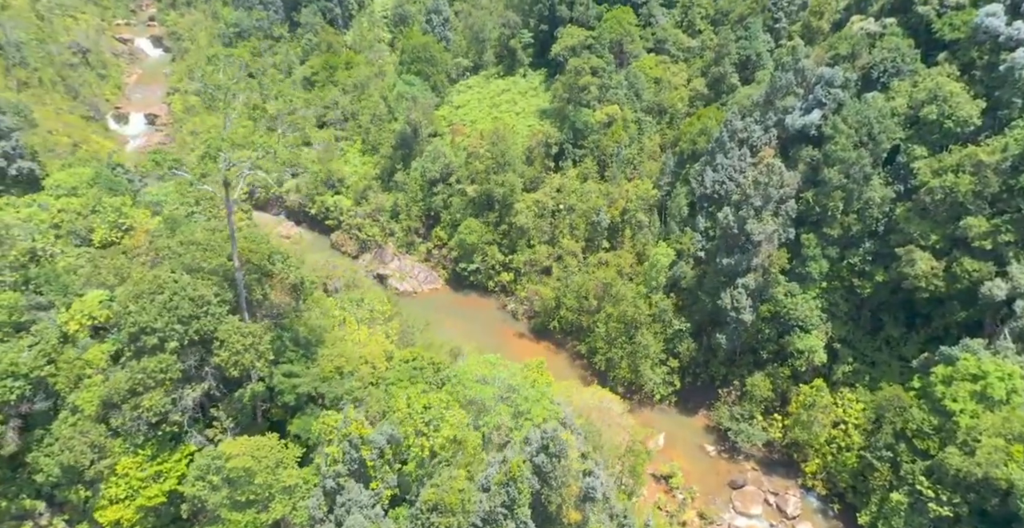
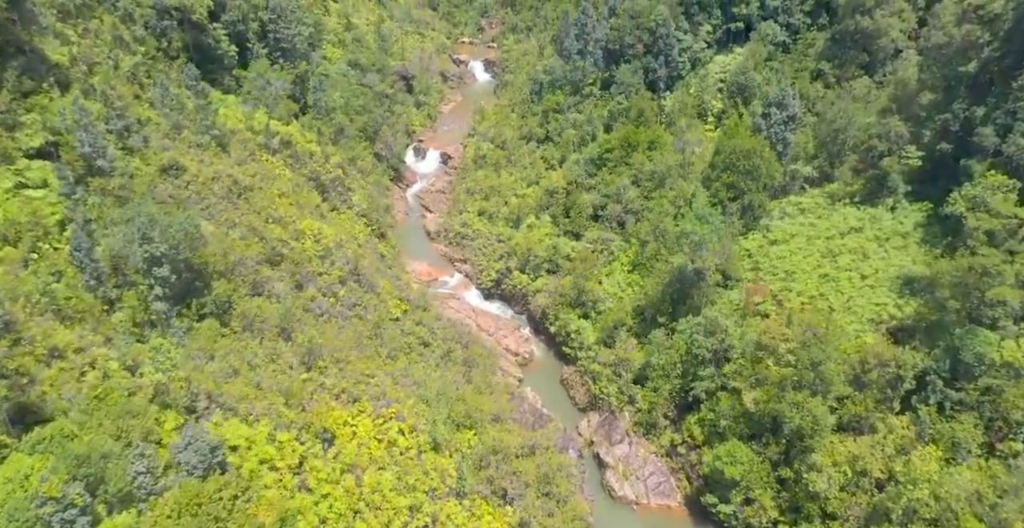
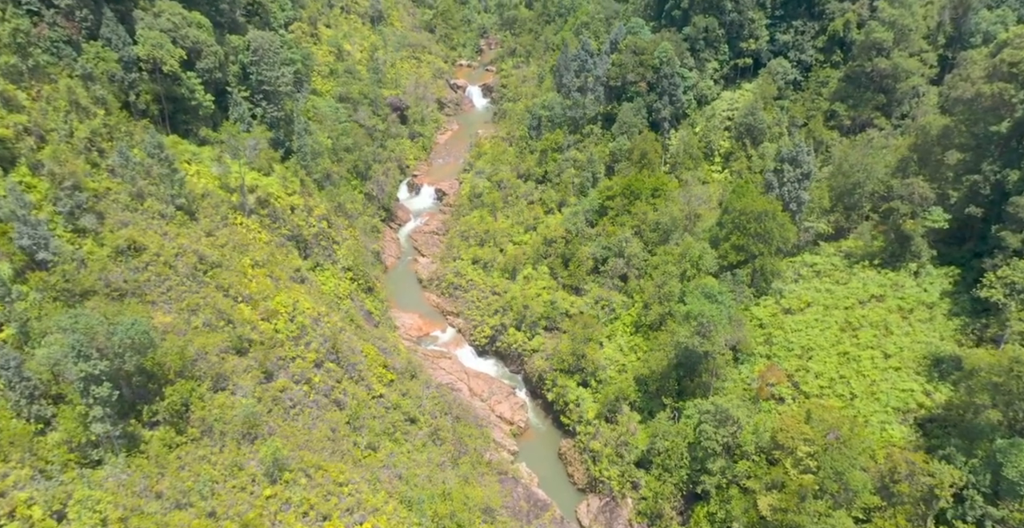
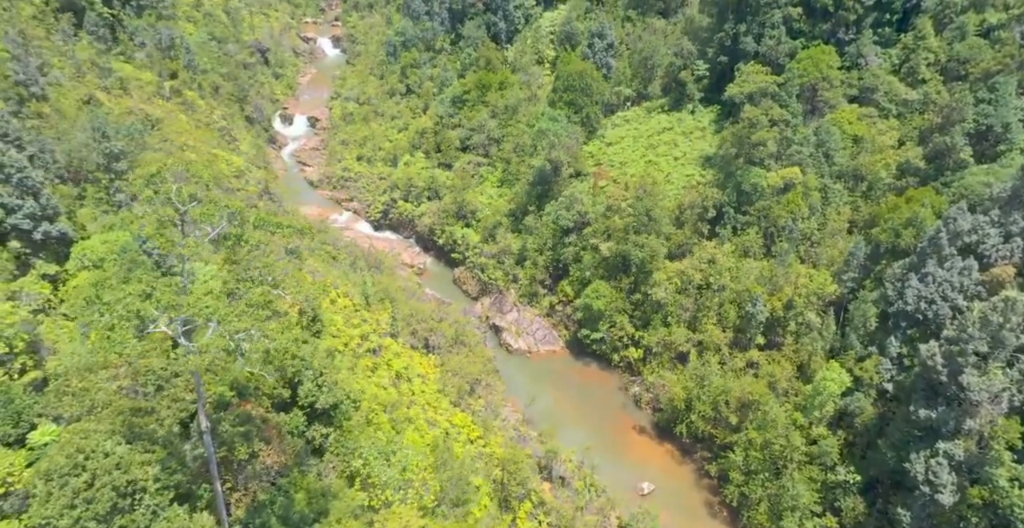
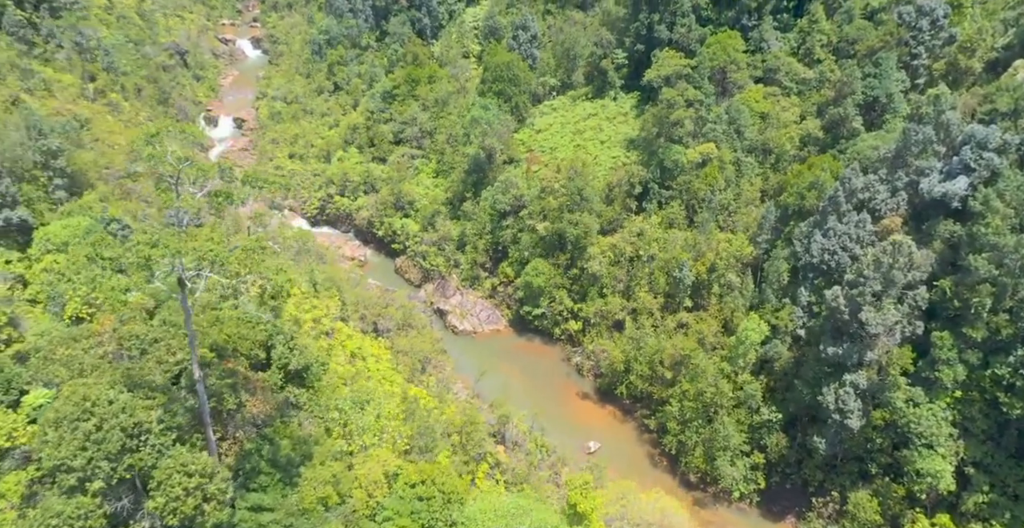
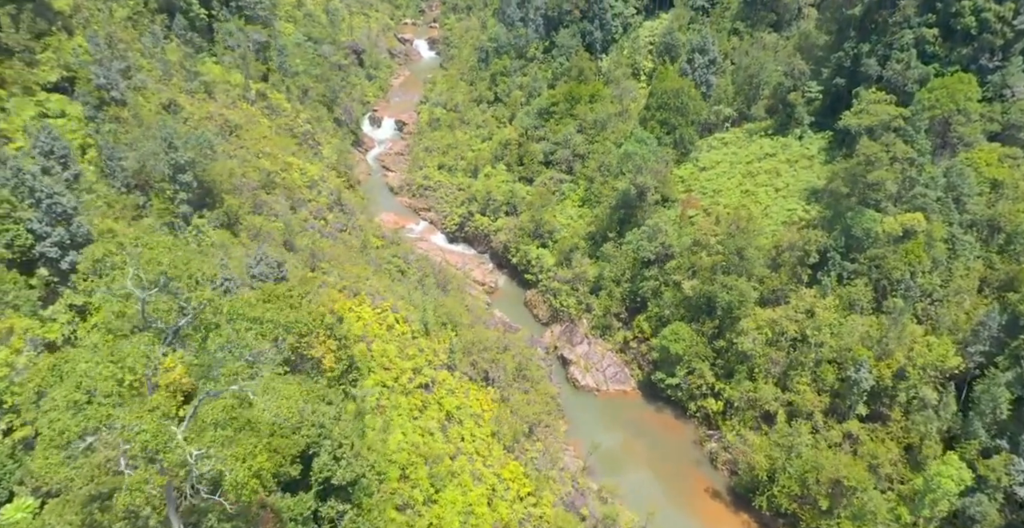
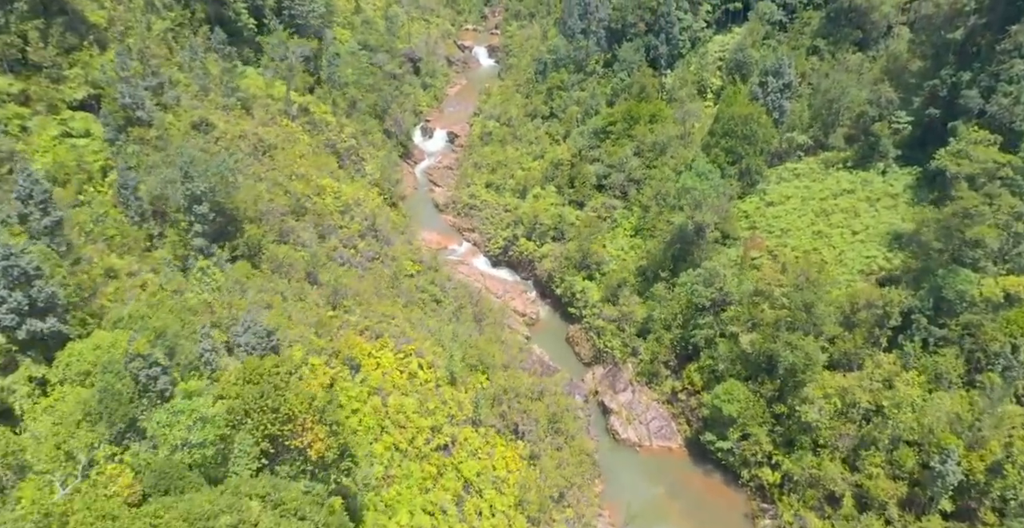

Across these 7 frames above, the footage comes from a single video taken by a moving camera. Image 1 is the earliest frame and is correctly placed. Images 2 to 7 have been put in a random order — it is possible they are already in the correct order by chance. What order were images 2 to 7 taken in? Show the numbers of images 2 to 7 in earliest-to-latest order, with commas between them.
5, 4, 6, 7, 2, 3
